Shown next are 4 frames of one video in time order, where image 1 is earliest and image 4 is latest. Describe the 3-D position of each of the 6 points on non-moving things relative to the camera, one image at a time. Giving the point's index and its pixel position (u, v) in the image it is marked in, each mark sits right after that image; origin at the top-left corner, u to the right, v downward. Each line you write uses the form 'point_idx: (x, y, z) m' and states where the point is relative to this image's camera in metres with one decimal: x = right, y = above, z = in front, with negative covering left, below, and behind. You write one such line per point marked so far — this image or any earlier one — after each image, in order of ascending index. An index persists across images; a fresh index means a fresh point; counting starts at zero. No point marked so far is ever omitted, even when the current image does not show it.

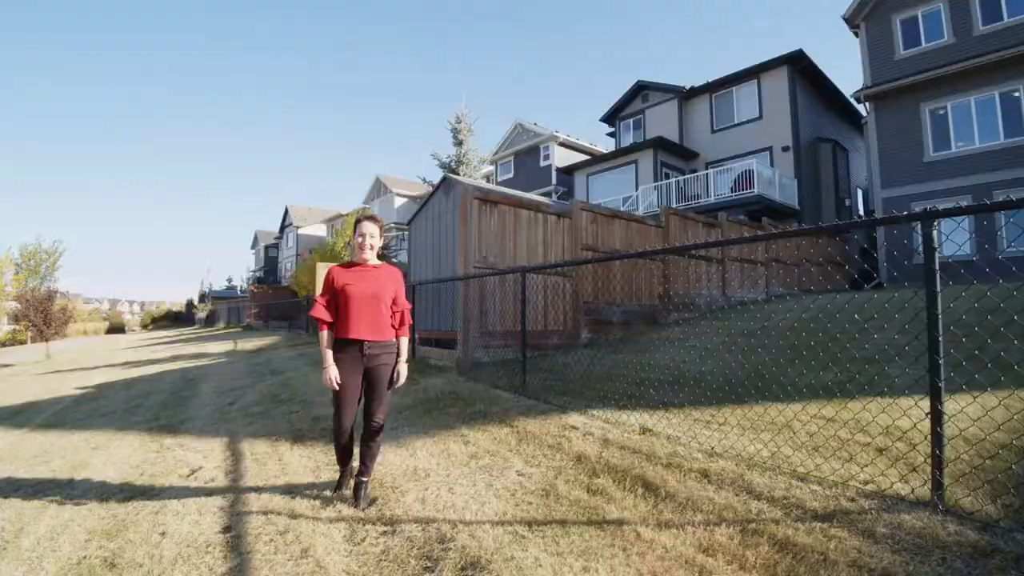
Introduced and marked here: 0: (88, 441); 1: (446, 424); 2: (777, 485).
0: (-4.8, -1.8, +5.5) m
1: (-0.6, -1.2, +4.3) m
2: (+1.4, -1.0, +2.5) m
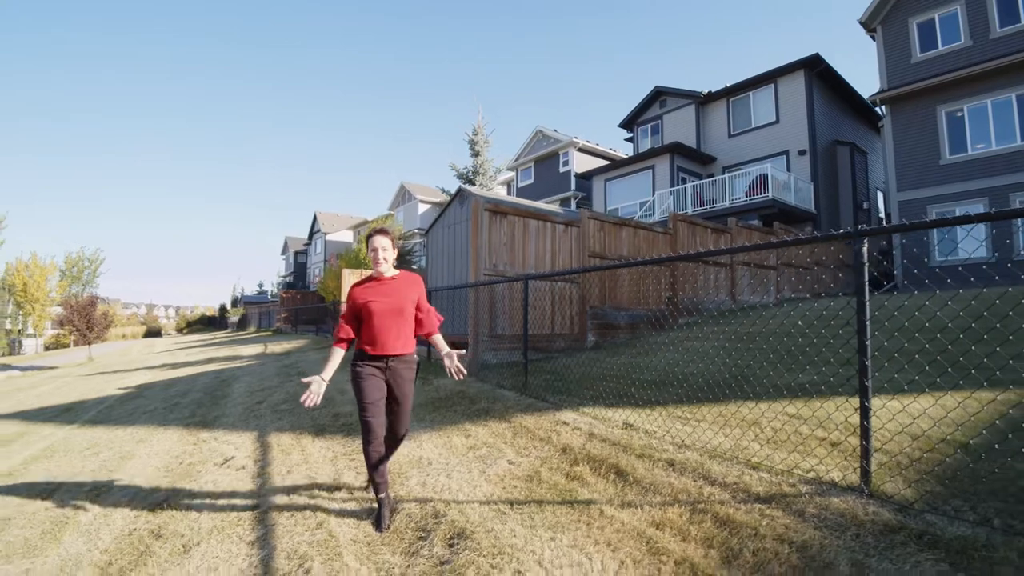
0: (-4.8, -1.8, +6.1) m
1: (-0.6, -1.3, +4.7) m
2: (+1.3, -1.1, +2.8) m
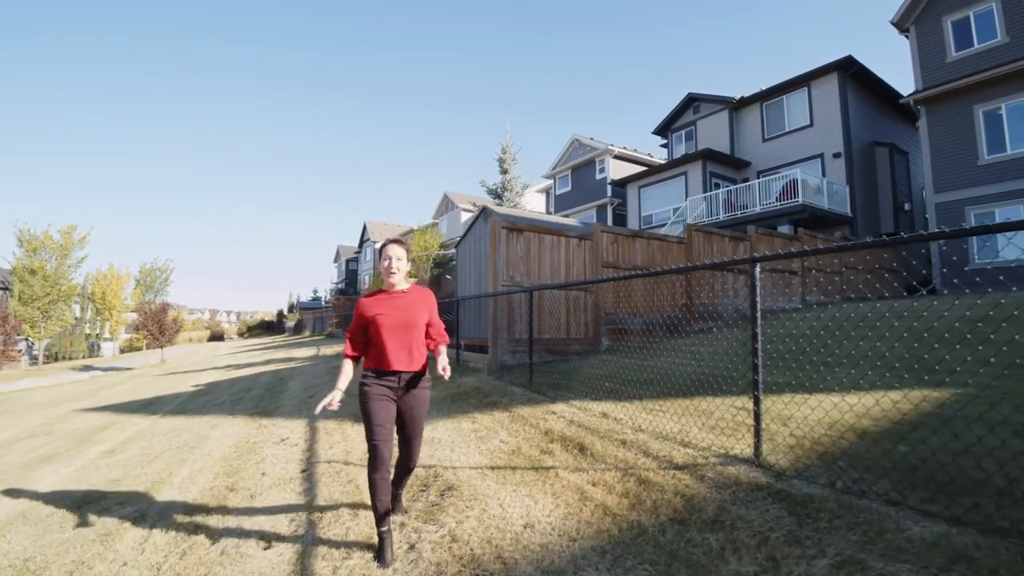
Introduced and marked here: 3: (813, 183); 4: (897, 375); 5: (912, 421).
0: (-4.6, -2.0, +7.3) m
1: (-0.6, -1.4, +5.6) m
2: (+1.1, -1.2, +3.5) m
3: (+10.6, +3.7, +16.9) m
4: (+4.0, -0.9, +5.0) m
5: (+2.9, -1.0, +3.5) m
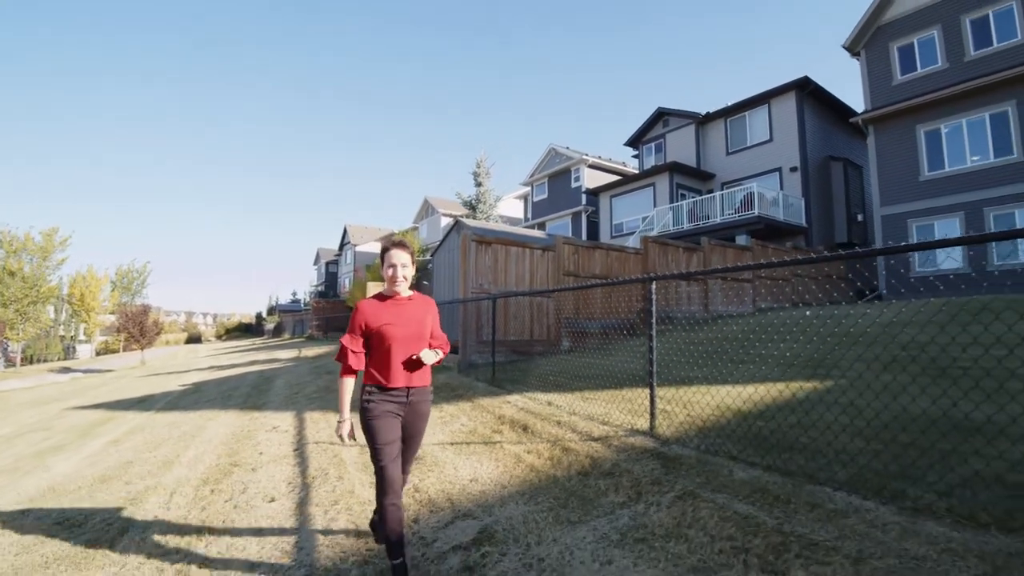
0: (-5.1, -2.1, +8.0) m
1: (-1.0, -1.5, +6.4) m
2: (+0.7, -1.3, +4.4) m
3: (+9.7, +3.5, +18.2) m
4: (+3.5, -1.0, +6.0) m
5: (+2.5, -1.1, +4.5) m
